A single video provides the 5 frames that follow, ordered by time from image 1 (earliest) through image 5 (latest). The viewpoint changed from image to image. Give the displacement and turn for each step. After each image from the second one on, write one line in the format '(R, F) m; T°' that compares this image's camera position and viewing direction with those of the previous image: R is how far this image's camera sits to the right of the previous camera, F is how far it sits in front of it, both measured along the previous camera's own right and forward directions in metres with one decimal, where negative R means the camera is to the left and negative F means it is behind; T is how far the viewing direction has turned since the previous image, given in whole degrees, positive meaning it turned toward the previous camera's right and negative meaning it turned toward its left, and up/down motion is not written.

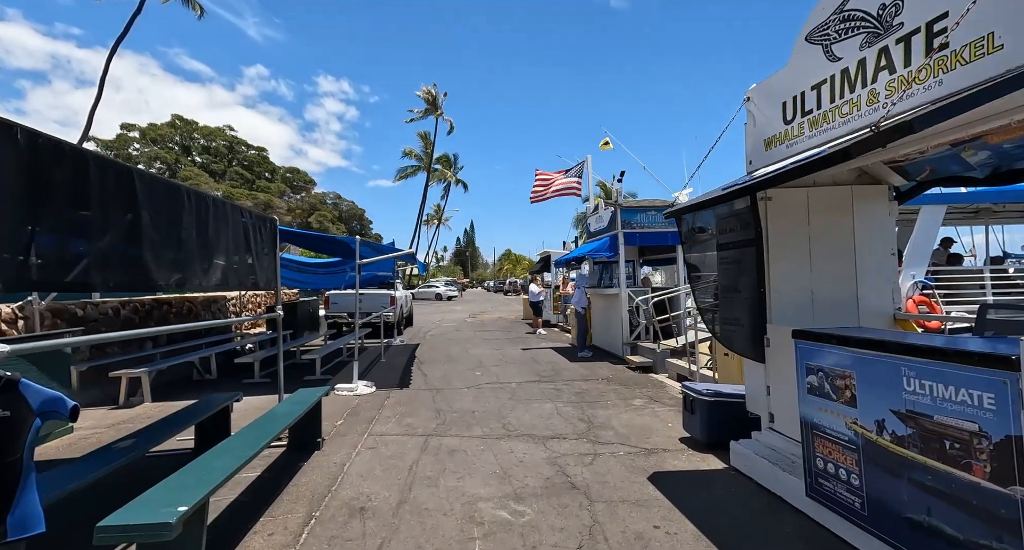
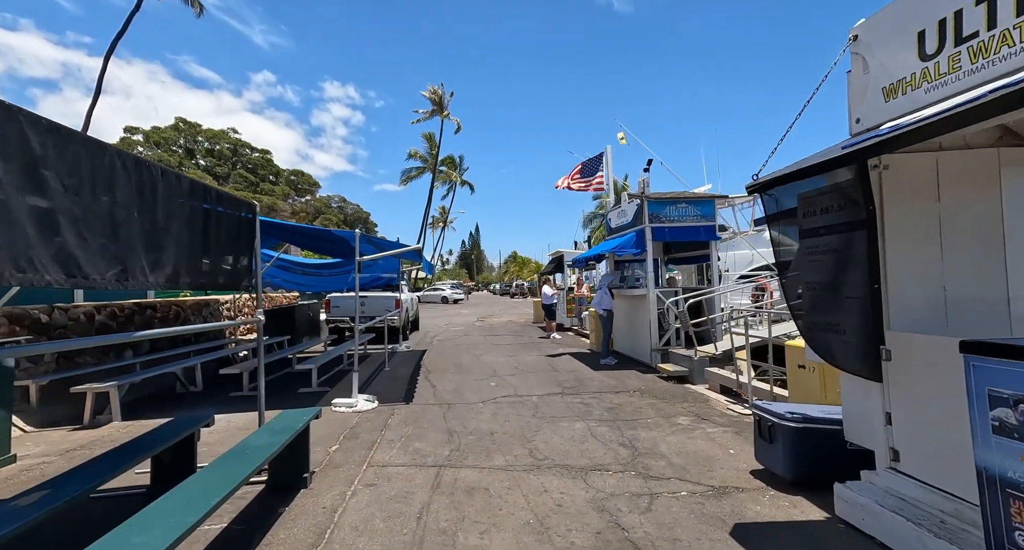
(-0.2, +0.9) m; -1°
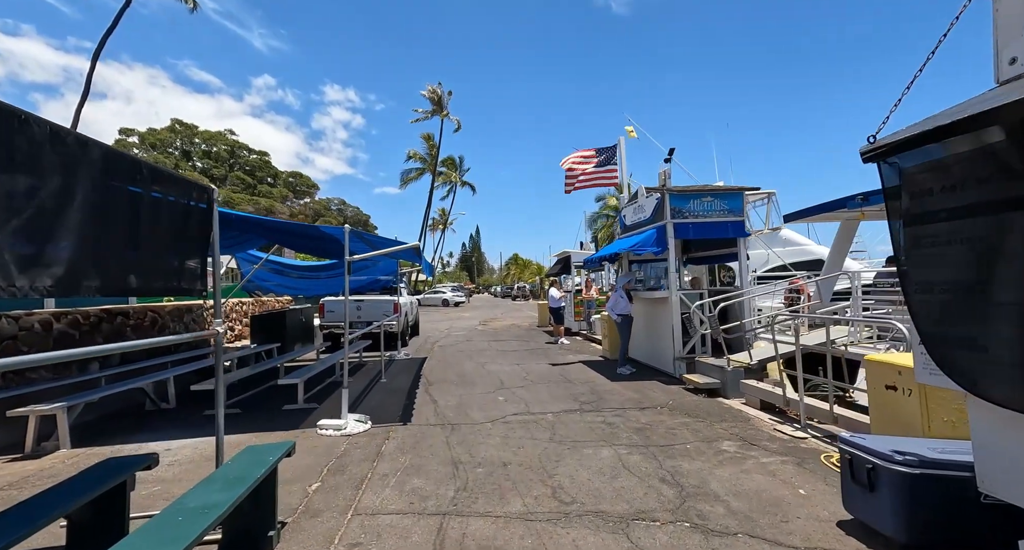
(-0.1, +0.8) m; 0°
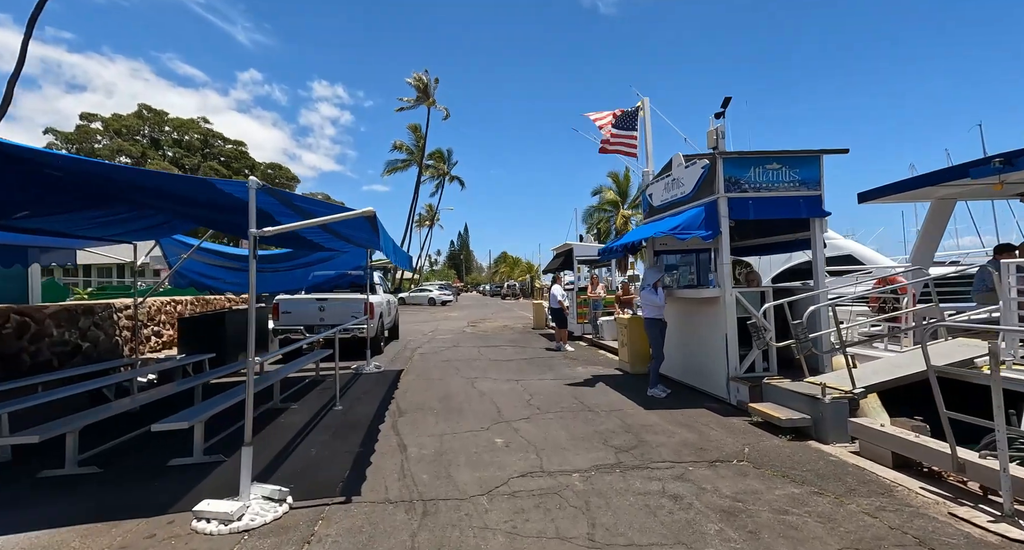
(-0.2, +2.1) m; +1°
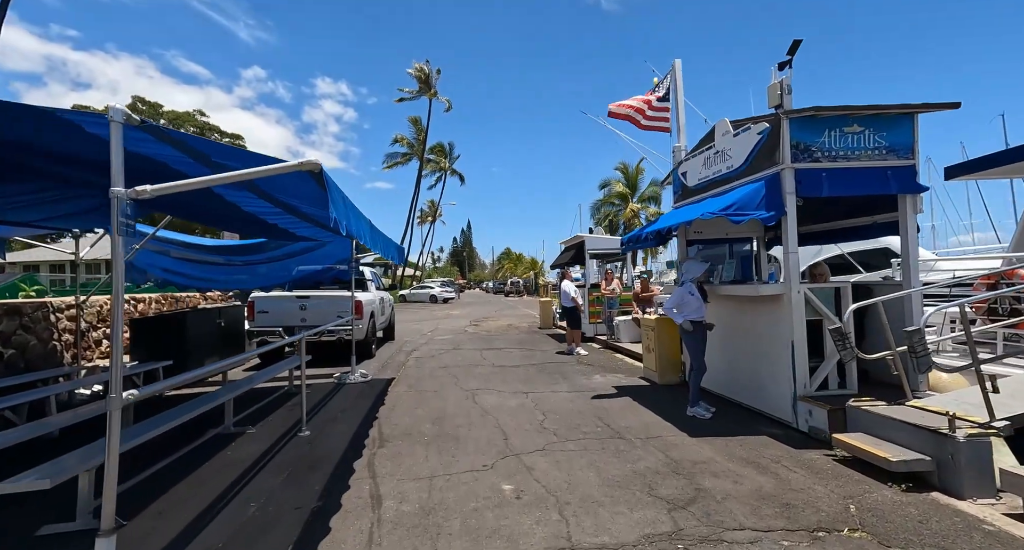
(-0.1, +1.3) m; 0°
